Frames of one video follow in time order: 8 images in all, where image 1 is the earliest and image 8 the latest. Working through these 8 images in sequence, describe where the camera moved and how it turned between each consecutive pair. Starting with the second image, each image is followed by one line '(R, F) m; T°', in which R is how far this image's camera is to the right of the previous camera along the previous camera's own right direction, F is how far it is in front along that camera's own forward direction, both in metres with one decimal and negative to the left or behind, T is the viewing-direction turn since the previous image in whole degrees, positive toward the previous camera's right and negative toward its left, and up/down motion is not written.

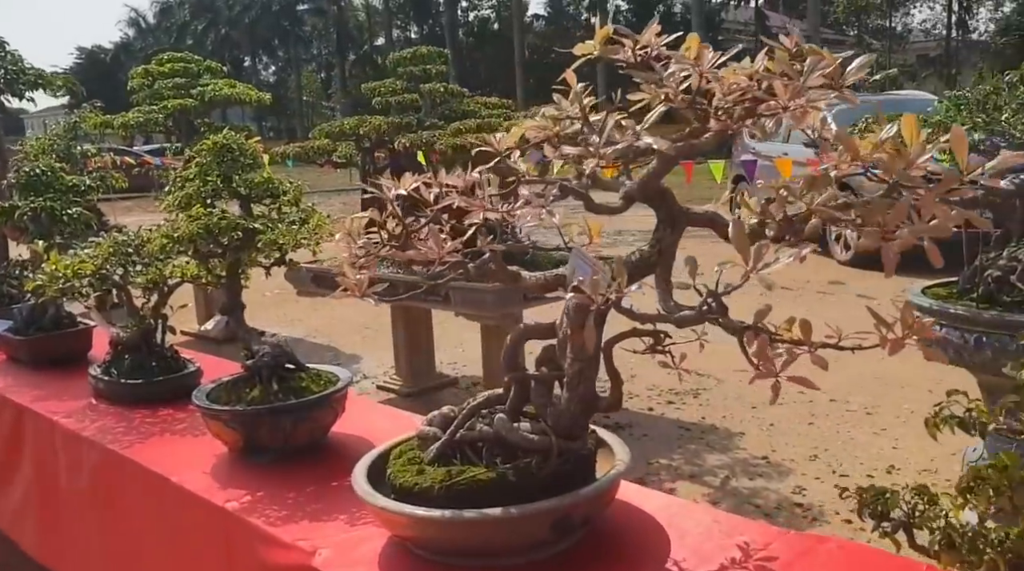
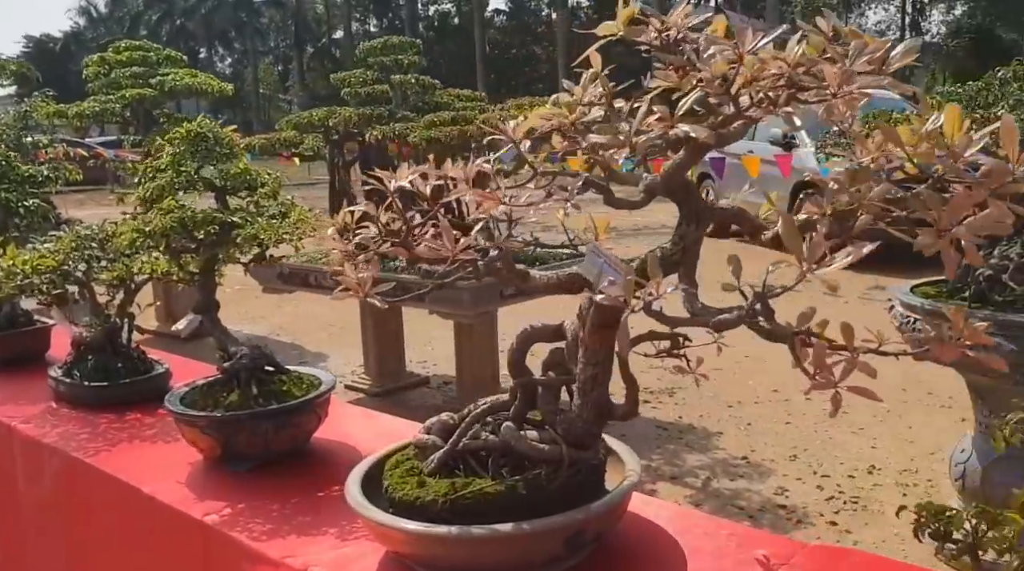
(-0.1, +0.1) m; +2°
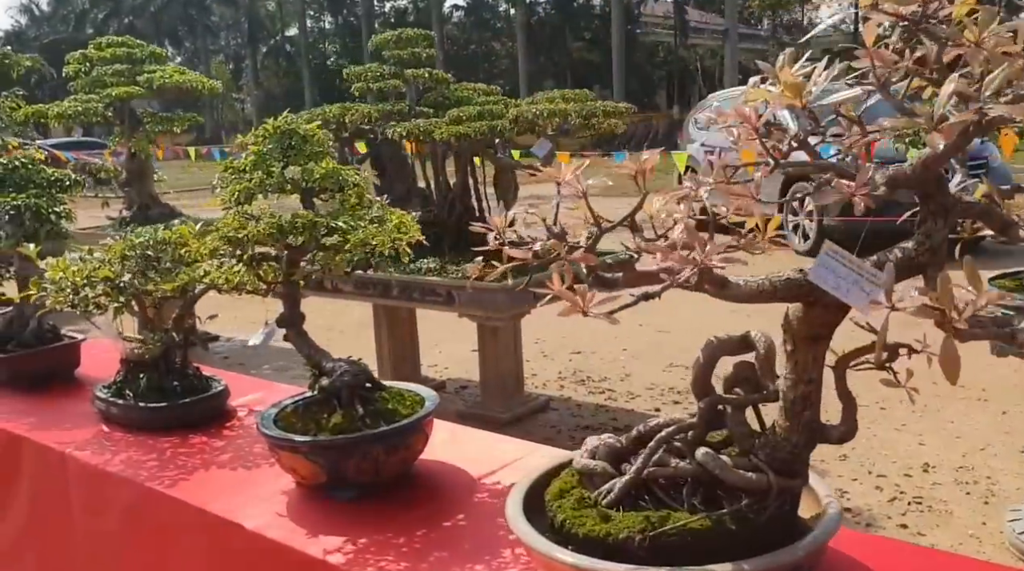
(-0.4, +0.2) m; +3°
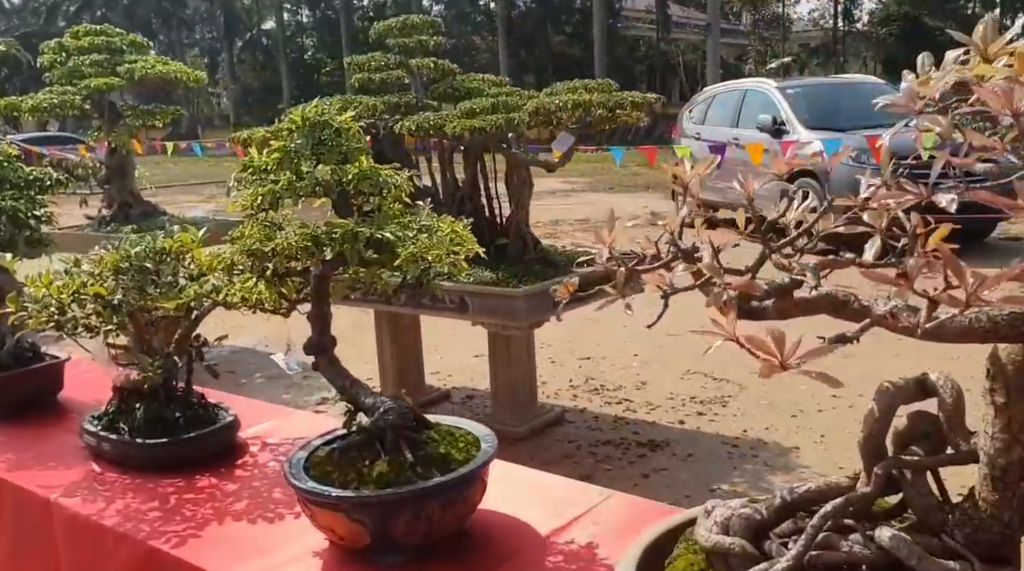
(-0.2, +0.4) m; +1°
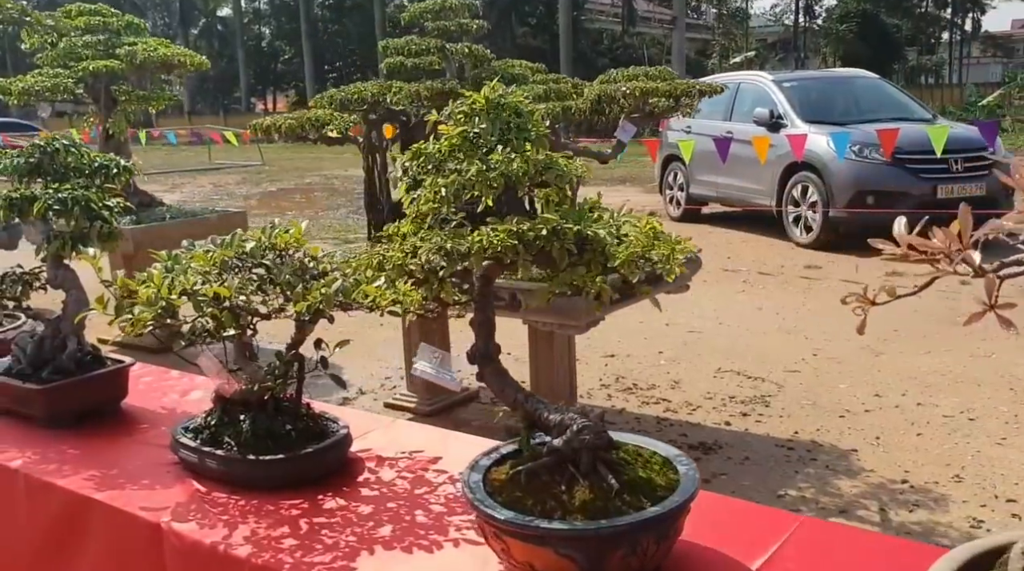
(-0.5, +0.2) m; +3°
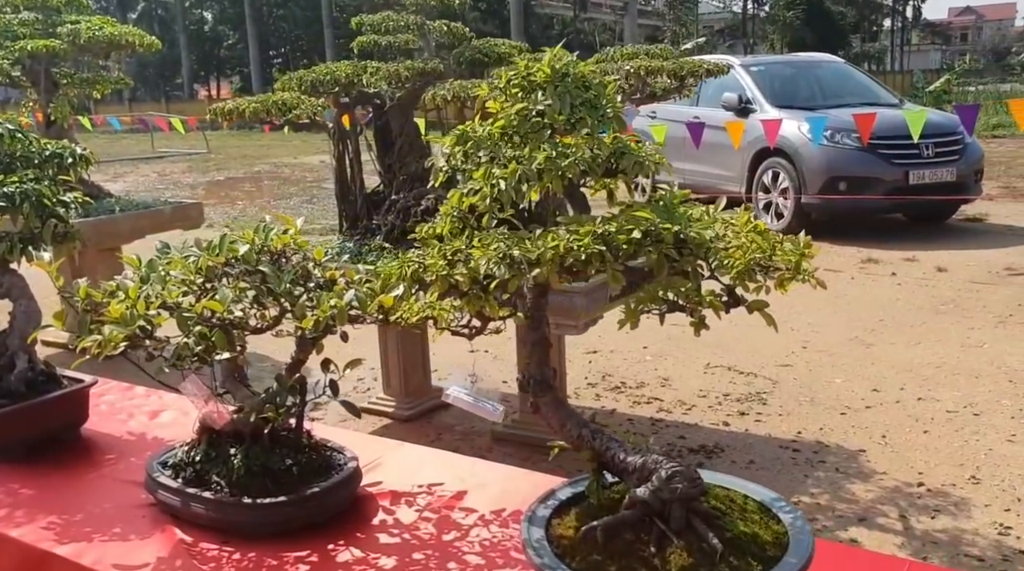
(-0.2, +0.4) m; +3°
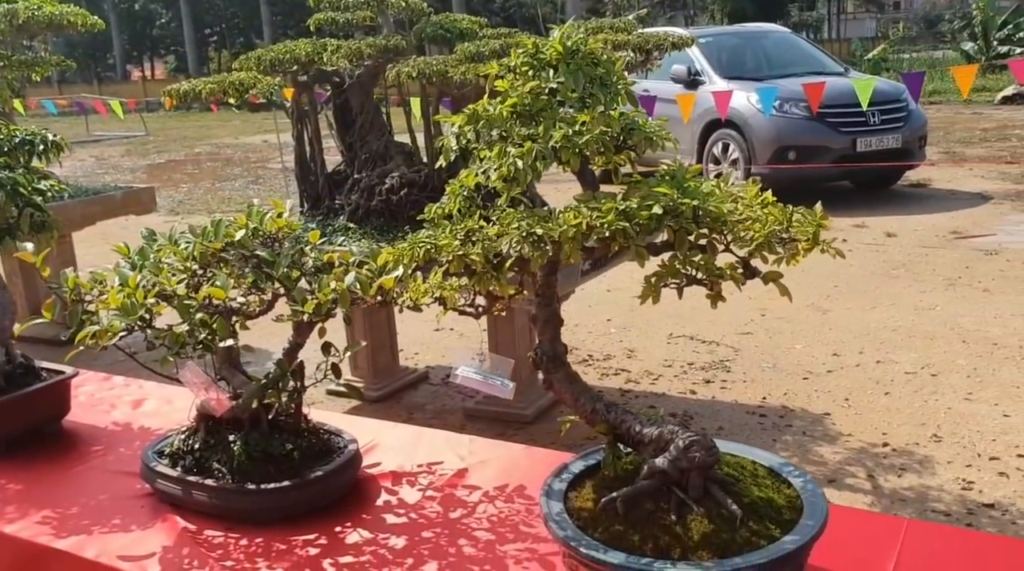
(-0.1, 0.0) m; +3°
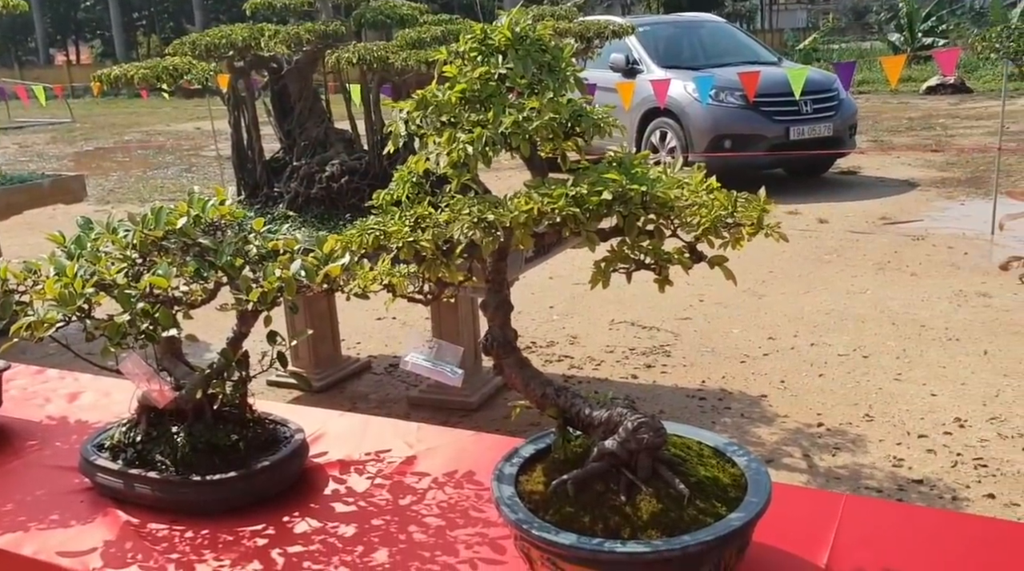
(0.0, 0.0) m; +3°
